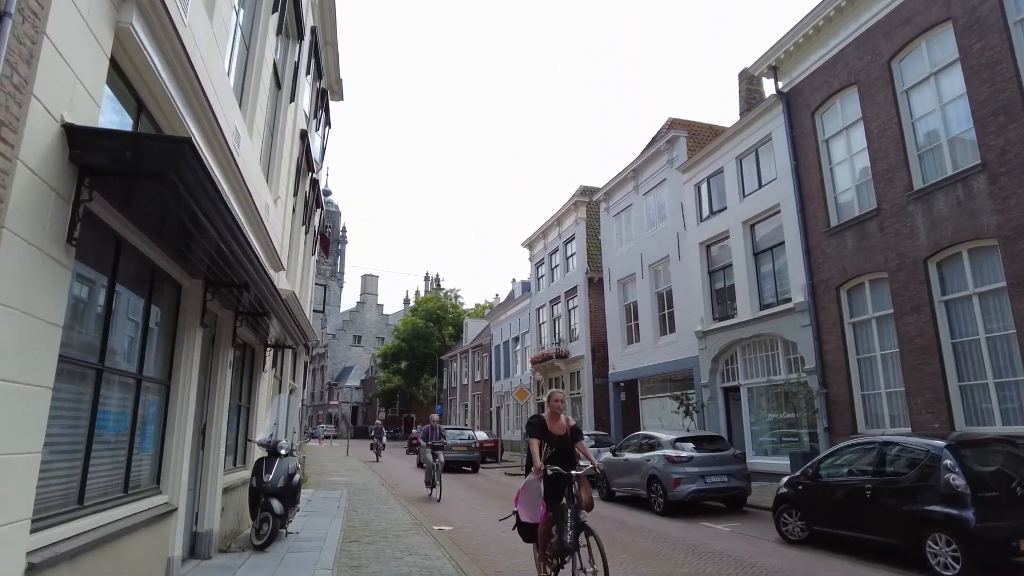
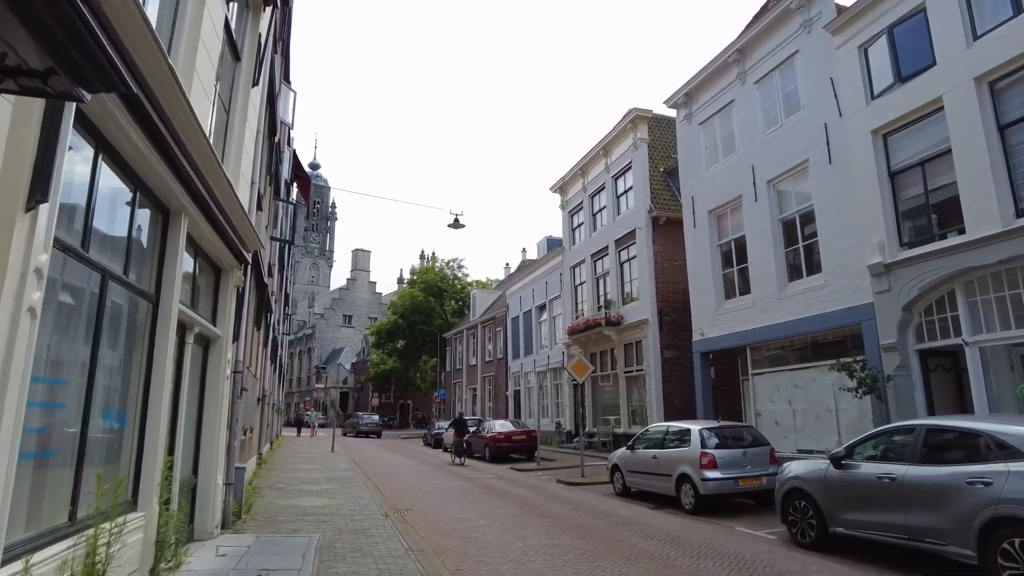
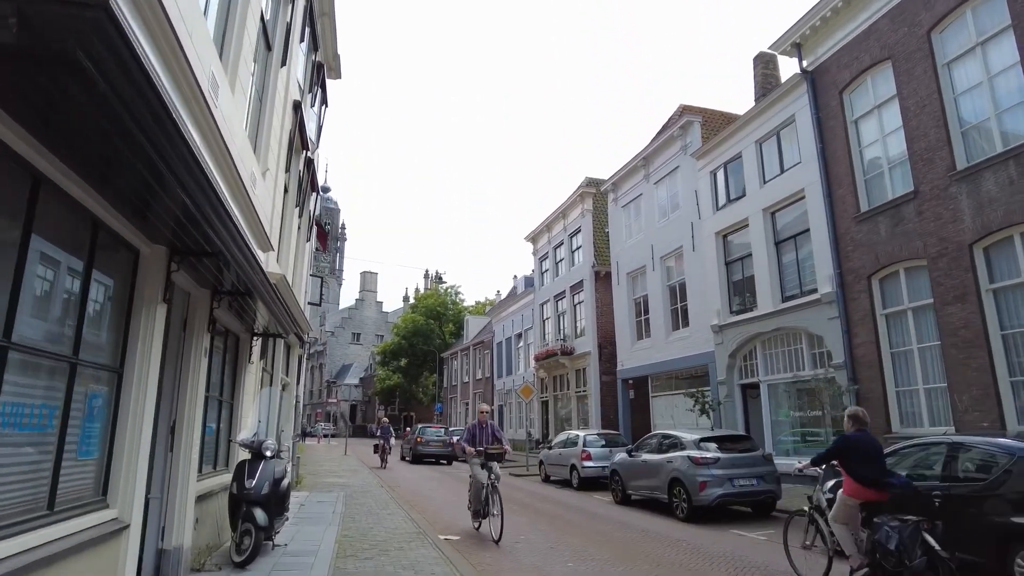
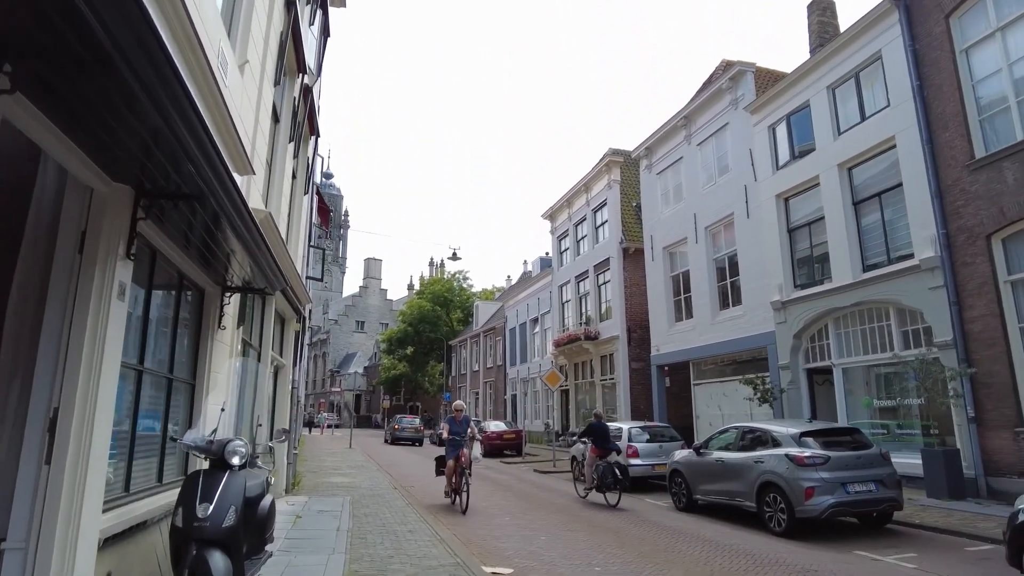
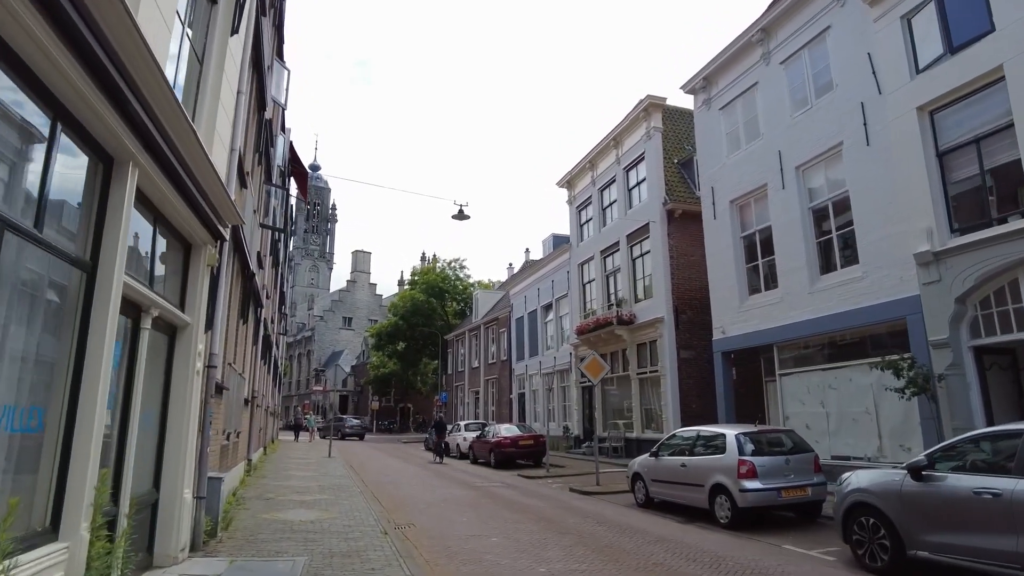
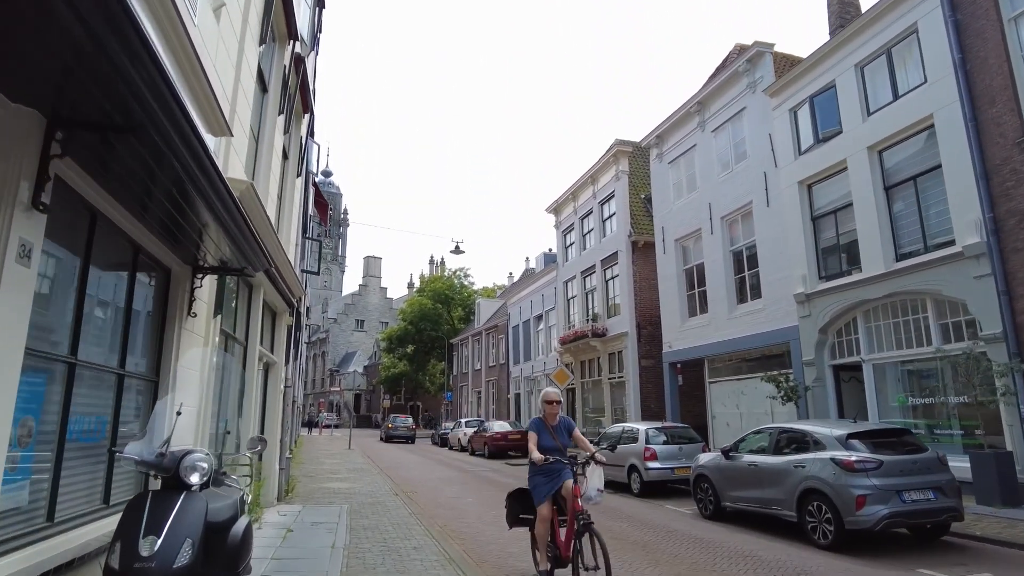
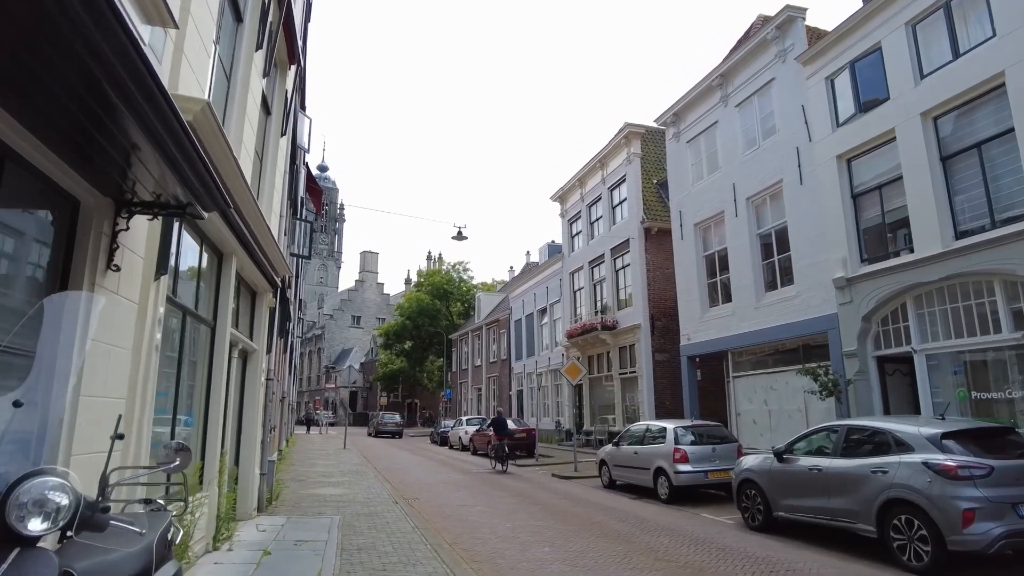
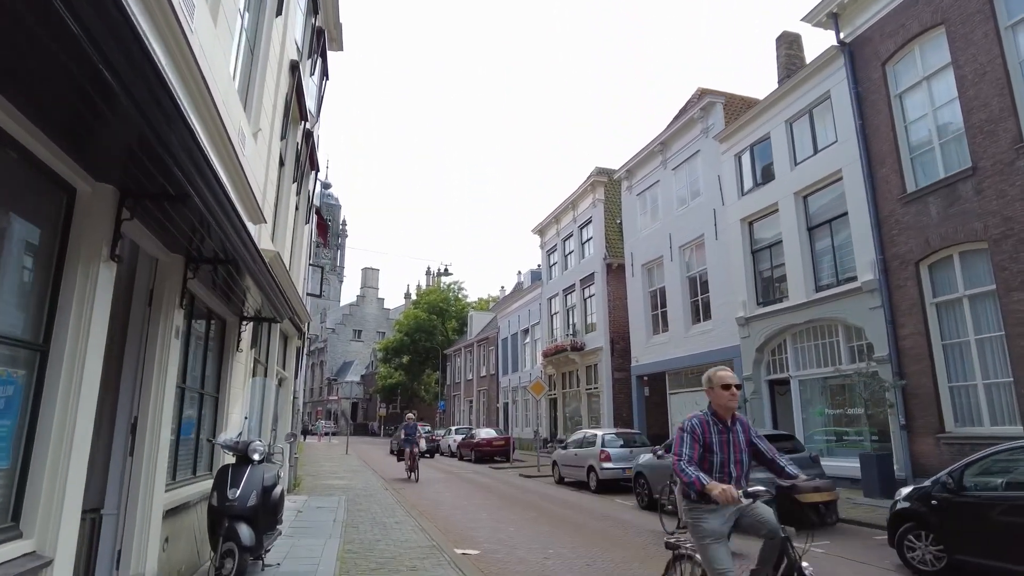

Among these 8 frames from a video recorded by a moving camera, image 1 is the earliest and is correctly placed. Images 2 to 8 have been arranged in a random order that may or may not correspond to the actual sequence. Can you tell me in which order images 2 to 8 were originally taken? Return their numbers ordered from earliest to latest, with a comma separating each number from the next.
3, 8, 4, 6, 7, 2, 5
